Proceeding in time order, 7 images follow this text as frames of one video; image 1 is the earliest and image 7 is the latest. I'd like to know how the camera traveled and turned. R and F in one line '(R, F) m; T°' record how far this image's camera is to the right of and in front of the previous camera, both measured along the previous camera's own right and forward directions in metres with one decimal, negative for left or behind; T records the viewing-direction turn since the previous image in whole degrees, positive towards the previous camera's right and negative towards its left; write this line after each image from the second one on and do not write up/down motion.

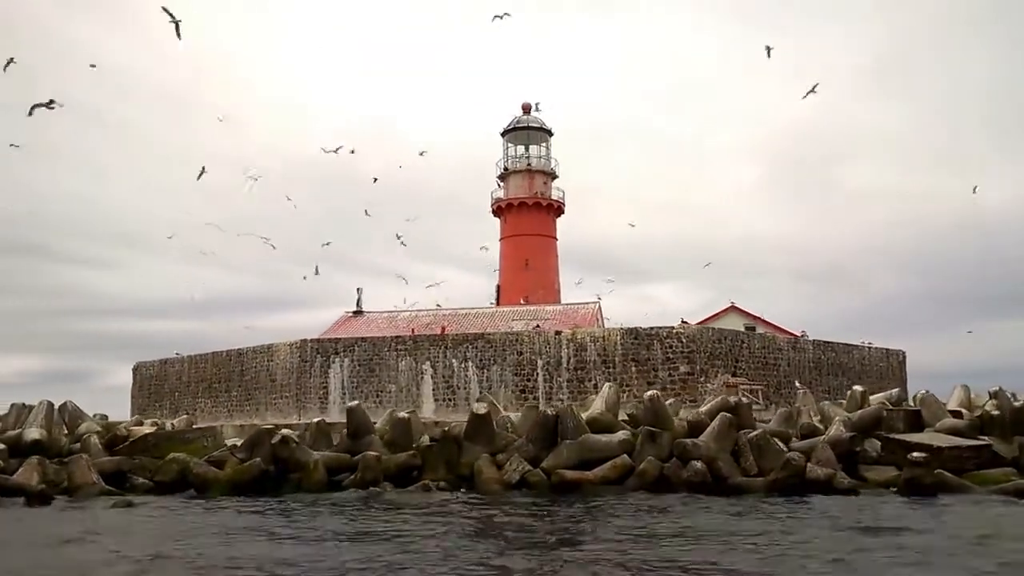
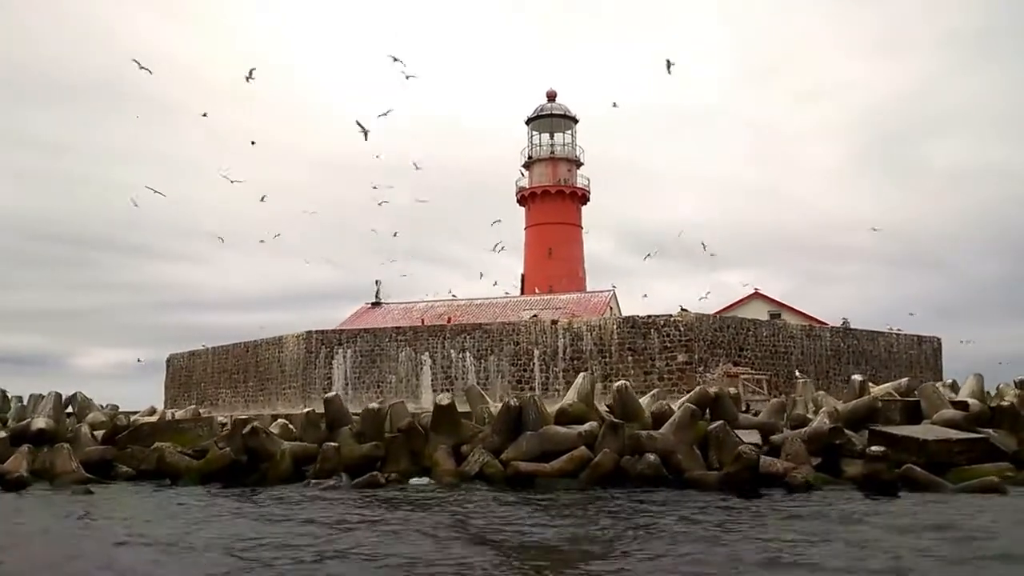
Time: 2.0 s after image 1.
(+1.2, +0.3) m; -4°
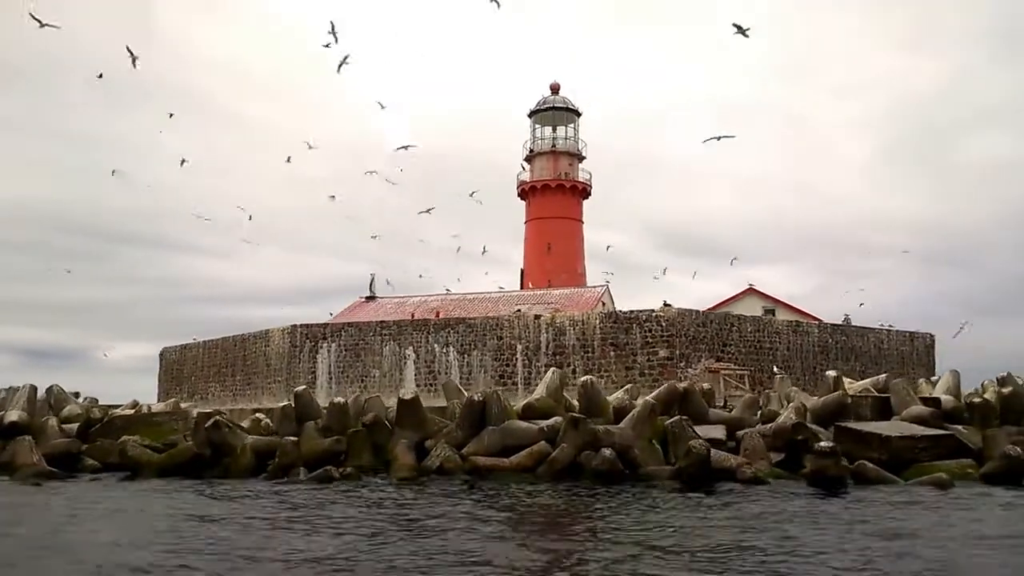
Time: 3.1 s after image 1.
(+0.7, 0.0) m; -1°
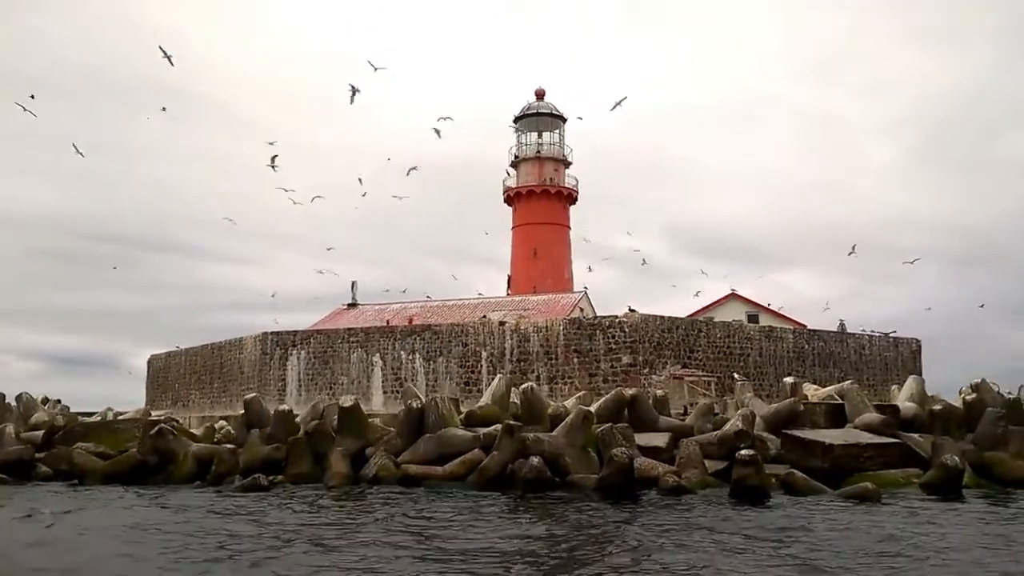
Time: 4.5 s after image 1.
(+0.9, +0.1) m; -1°
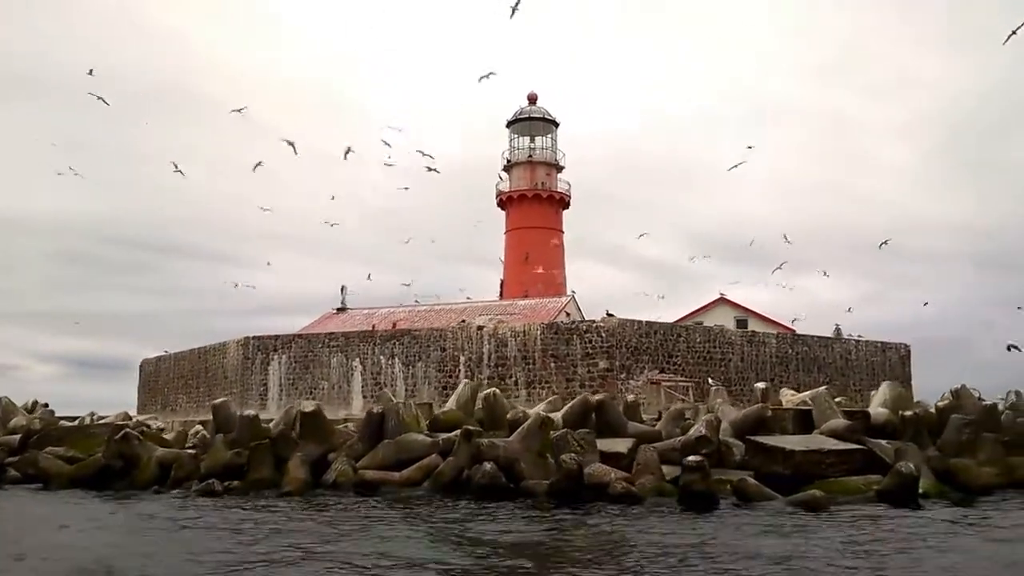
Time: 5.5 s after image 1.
(+0.6, 0.0) m; -1°
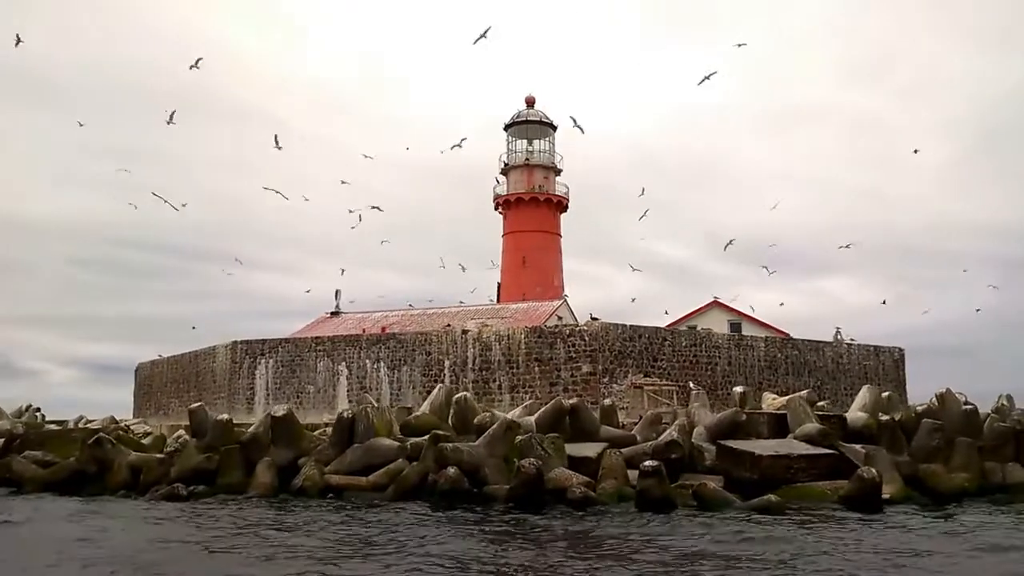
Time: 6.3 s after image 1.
(+0.5, 0.0) m; -1°
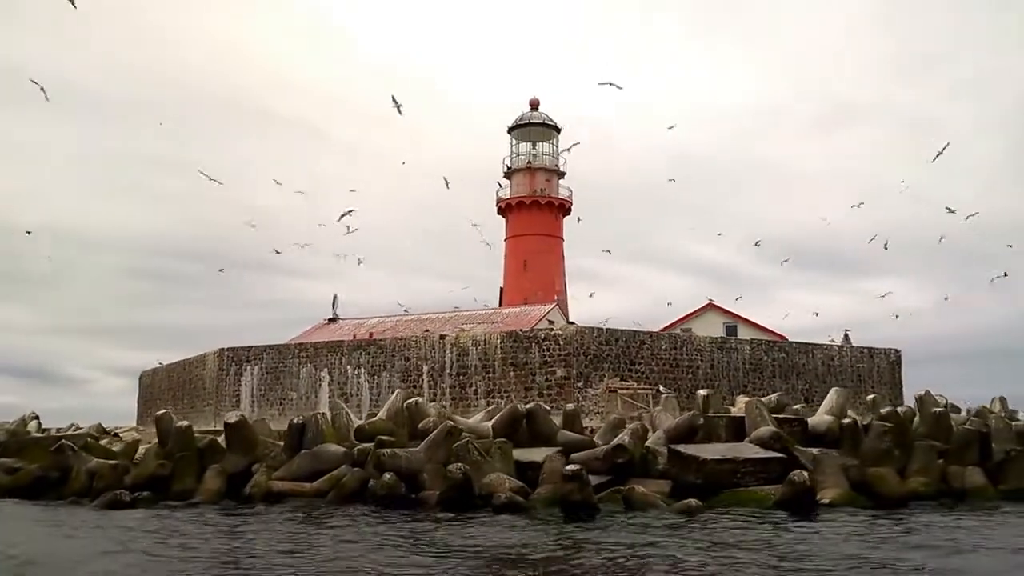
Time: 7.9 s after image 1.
(+1.0, +0.1) m; -2°
